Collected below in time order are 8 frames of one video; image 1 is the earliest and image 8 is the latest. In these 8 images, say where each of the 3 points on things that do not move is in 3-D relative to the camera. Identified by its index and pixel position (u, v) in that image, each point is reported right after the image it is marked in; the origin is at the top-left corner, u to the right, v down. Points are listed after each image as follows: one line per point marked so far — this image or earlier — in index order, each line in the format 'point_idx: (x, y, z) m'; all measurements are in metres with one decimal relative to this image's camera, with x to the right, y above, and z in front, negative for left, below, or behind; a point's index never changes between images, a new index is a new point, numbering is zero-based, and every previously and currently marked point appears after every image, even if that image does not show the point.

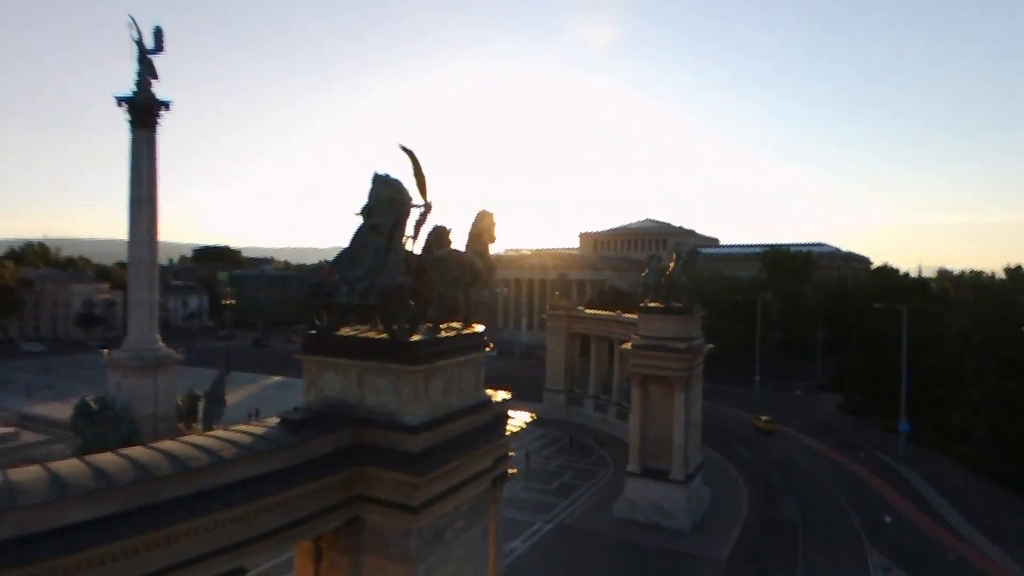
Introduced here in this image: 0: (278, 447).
0: (-2.4, -1.7, +7.3) m
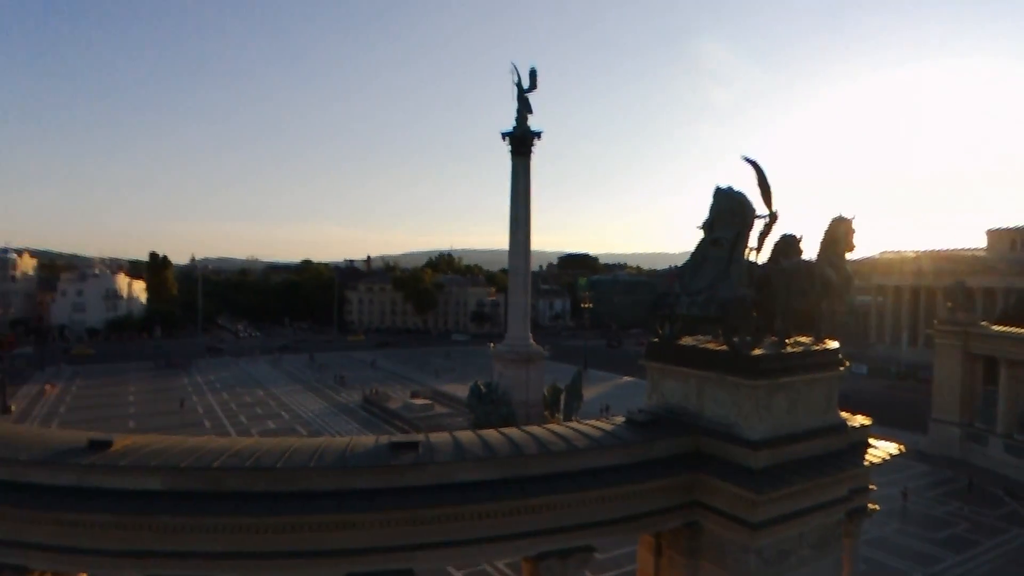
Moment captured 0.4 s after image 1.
0: (+1.3, -1.8, +7.9) m
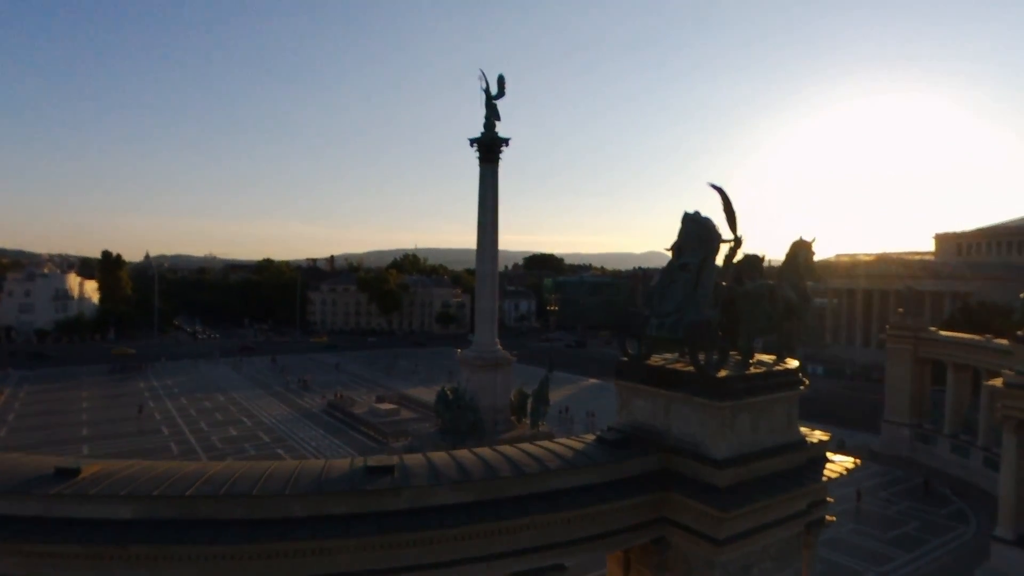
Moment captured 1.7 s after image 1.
0: (+1.0, -2.1, +8.1) m
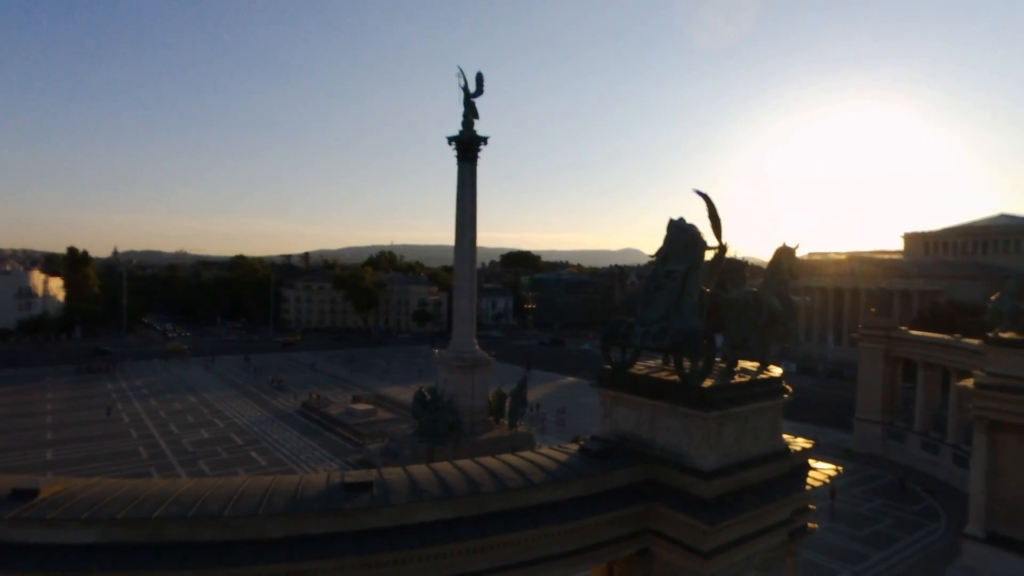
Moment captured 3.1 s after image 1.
0: (+0.8, -2.2, +7.9) m
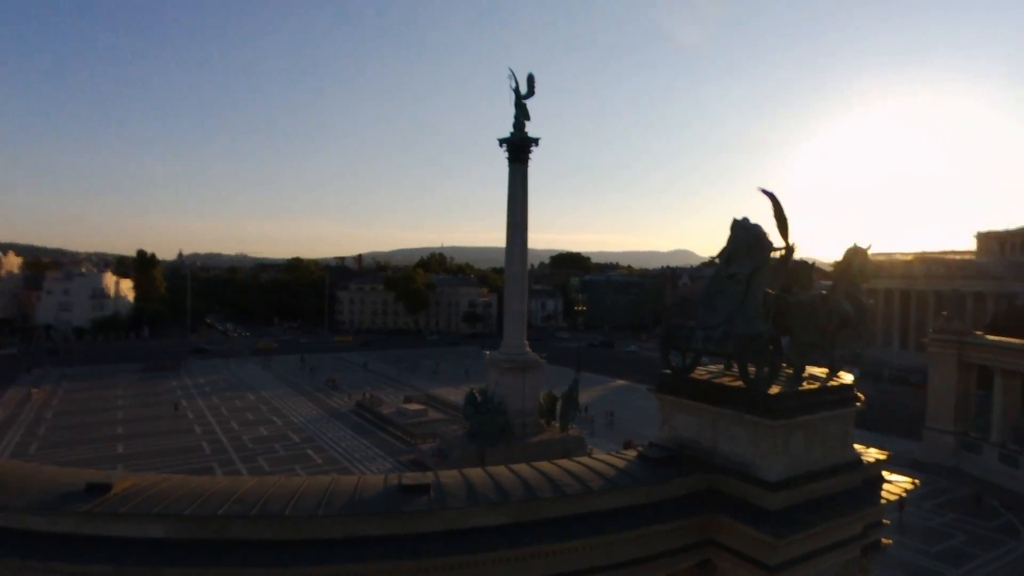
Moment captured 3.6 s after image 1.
0: (+1.5, -2.2, +7.7) m
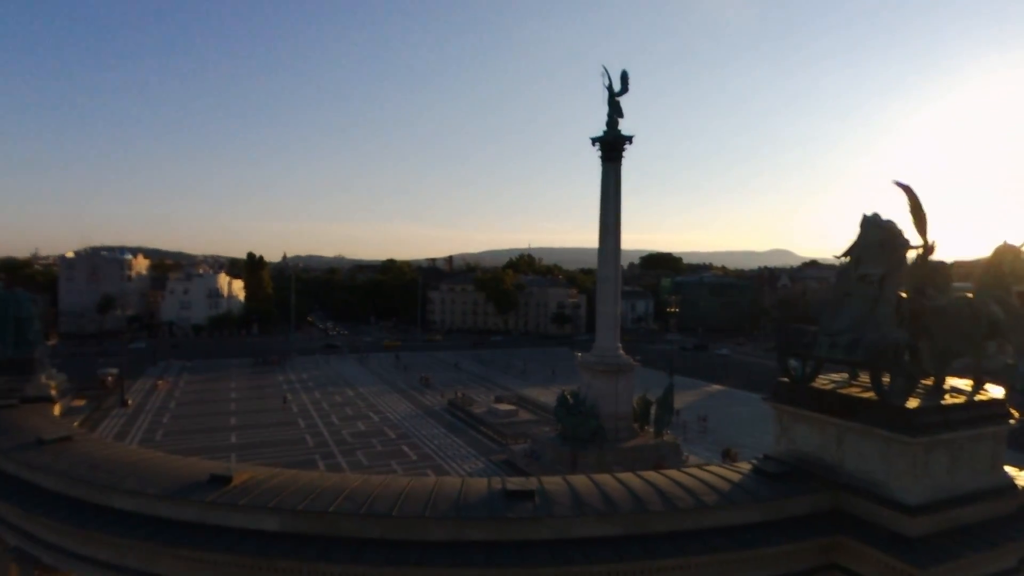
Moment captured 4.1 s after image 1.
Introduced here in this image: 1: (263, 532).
0: (+2.6, -2.2, +7.2) m
1: (-2.4, -2.4, +6.5) m
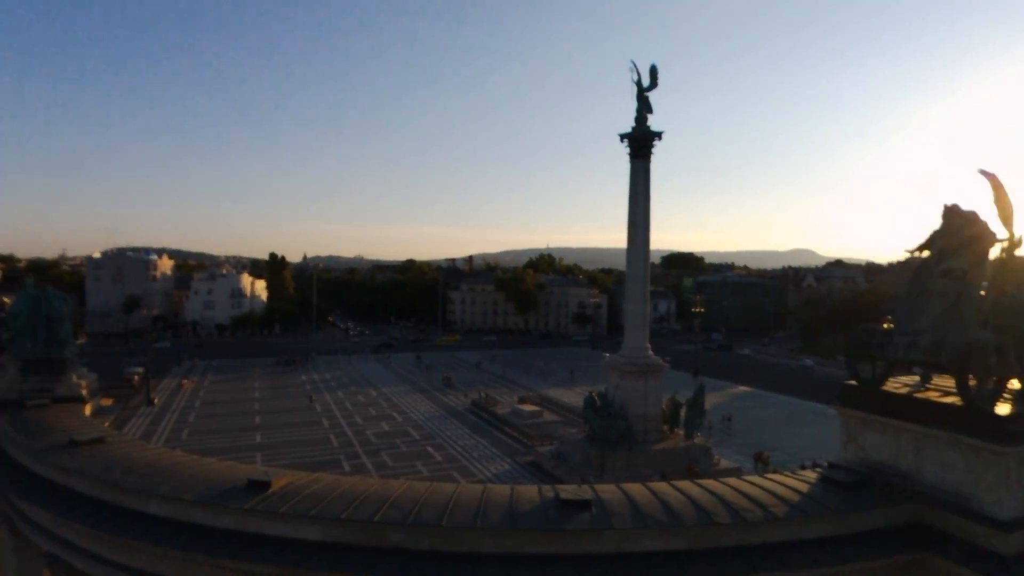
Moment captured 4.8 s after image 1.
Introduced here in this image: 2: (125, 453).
0: (+3.1, -2.2, +6.7) m
1: (-1.9, -2.3, +6.2) m
2: (-6.2, -2.6, +10.9) m
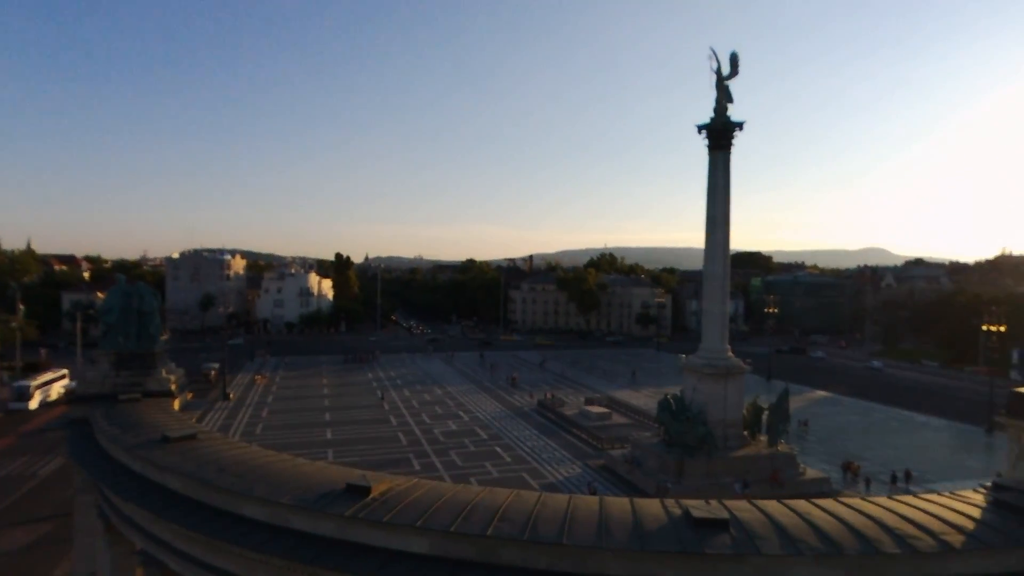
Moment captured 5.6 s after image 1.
0: (+4.2, -2.1, +5.7) m
1: (-0.8, -2.2, +5.6) m
2: (-4.7, -2.5, +10.6) m
